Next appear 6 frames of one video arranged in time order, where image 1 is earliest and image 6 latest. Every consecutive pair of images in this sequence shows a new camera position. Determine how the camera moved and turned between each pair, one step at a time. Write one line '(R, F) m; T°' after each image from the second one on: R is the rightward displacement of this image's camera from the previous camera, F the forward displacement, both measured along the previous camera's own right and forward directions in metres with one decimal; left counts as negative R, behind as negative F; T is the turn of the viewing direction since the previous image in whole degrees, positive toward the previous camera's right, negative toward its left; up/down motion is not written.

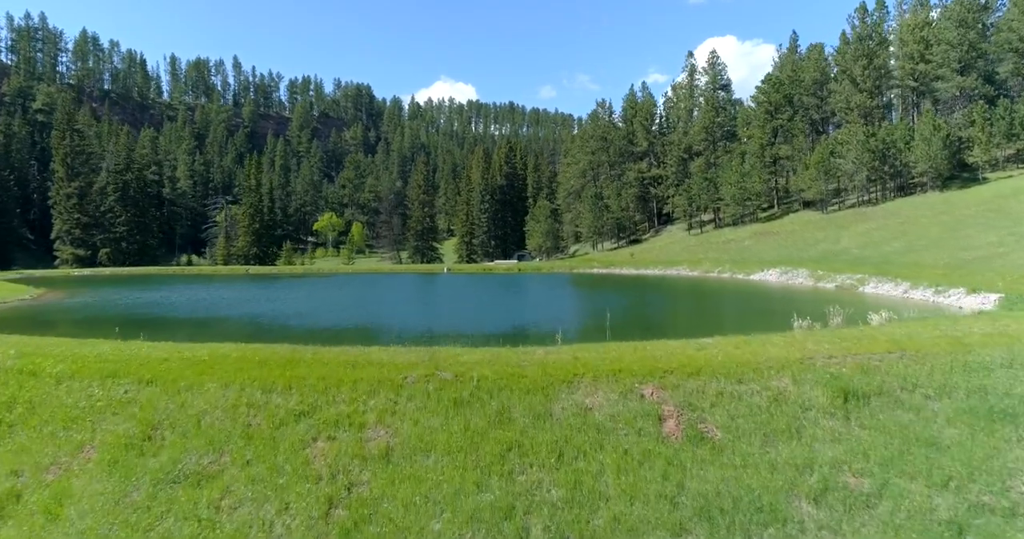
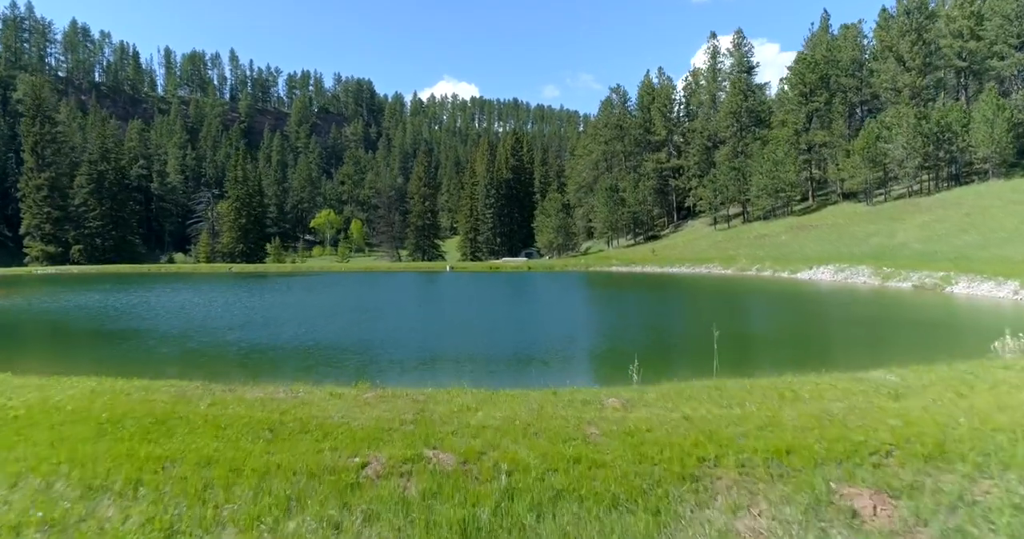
(-0.7, +8.0) m; 0°
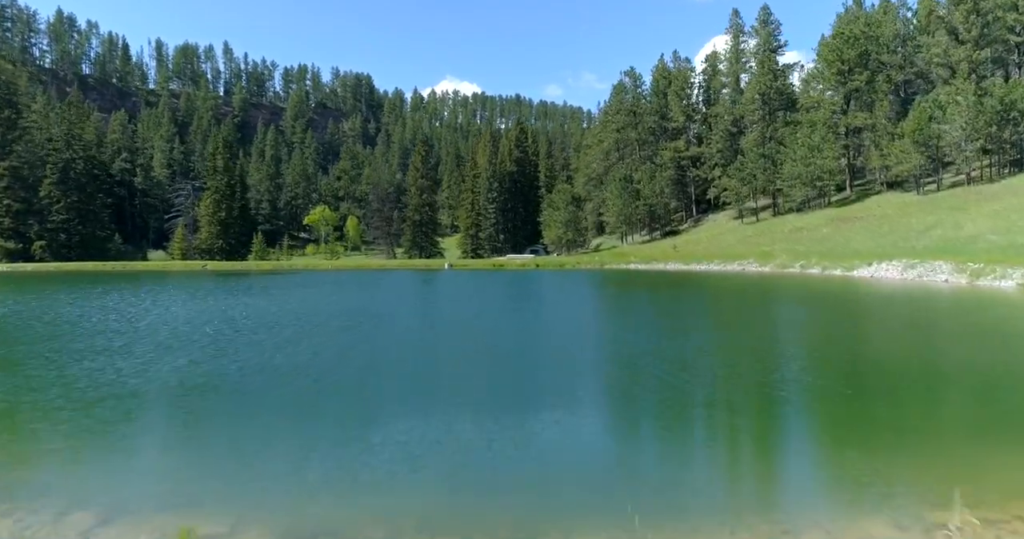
(-0.4, +8.1) m; 0°
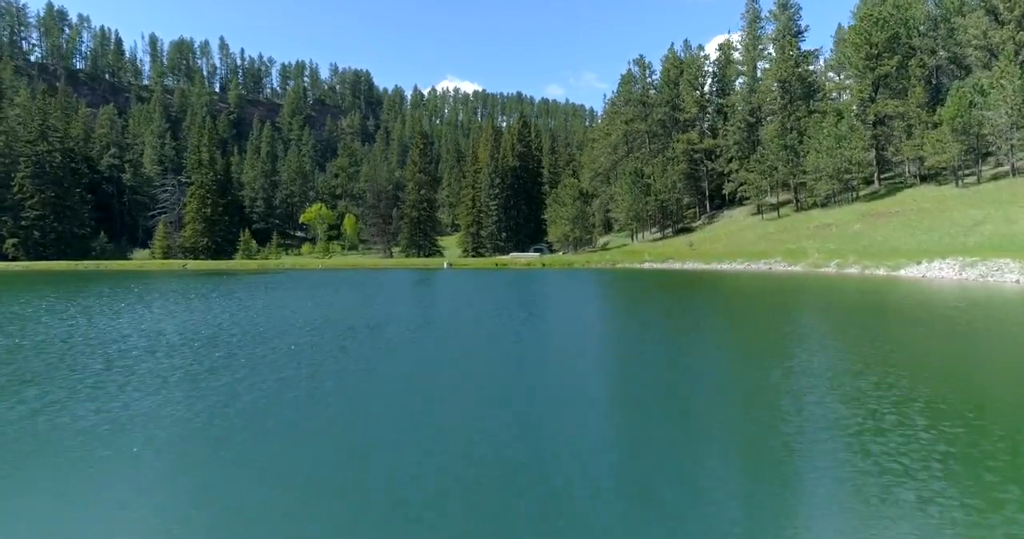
(-0.3, +5.1) m; 0°
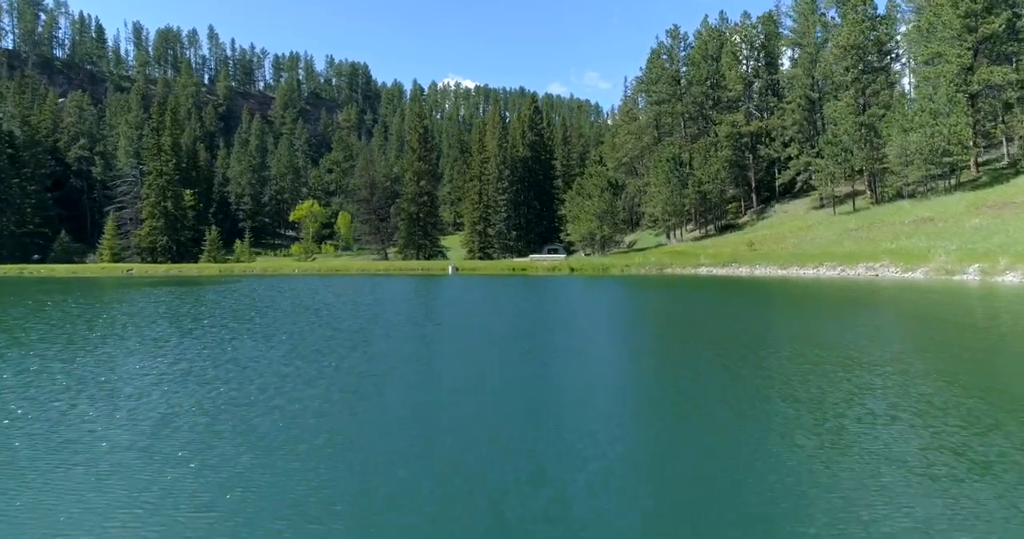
(-1.5, +12.6) m; 0°
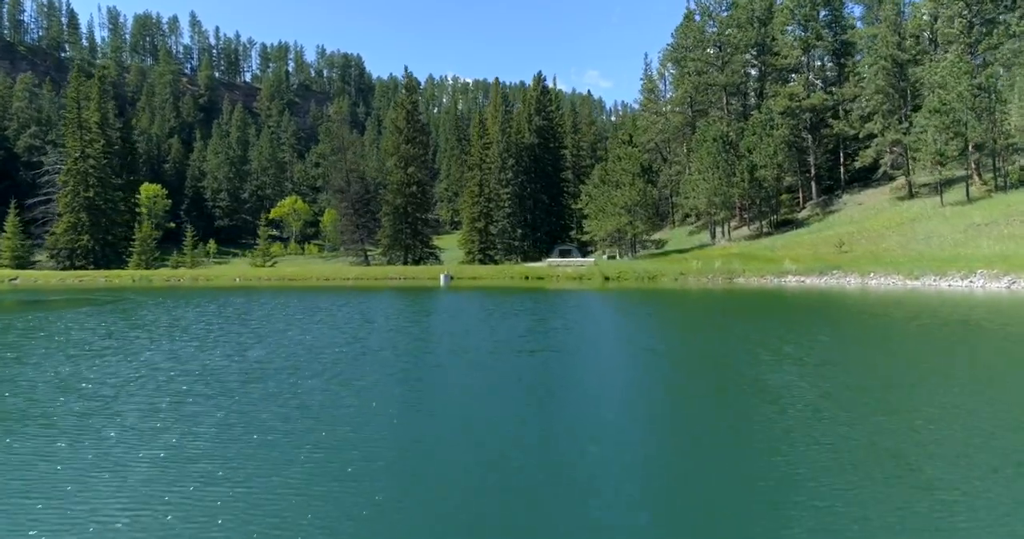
(-0.8, +13.7) m; 0°
